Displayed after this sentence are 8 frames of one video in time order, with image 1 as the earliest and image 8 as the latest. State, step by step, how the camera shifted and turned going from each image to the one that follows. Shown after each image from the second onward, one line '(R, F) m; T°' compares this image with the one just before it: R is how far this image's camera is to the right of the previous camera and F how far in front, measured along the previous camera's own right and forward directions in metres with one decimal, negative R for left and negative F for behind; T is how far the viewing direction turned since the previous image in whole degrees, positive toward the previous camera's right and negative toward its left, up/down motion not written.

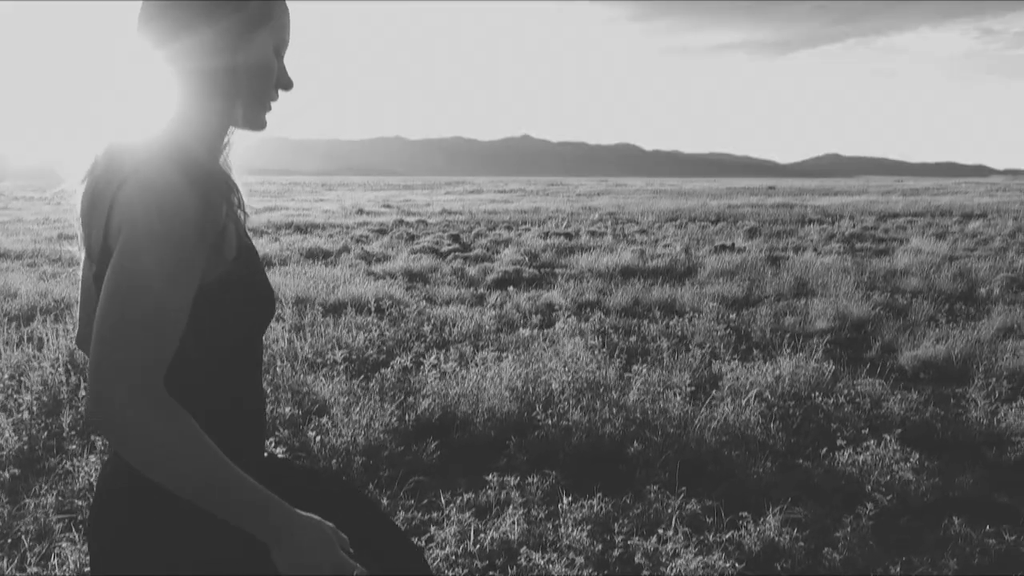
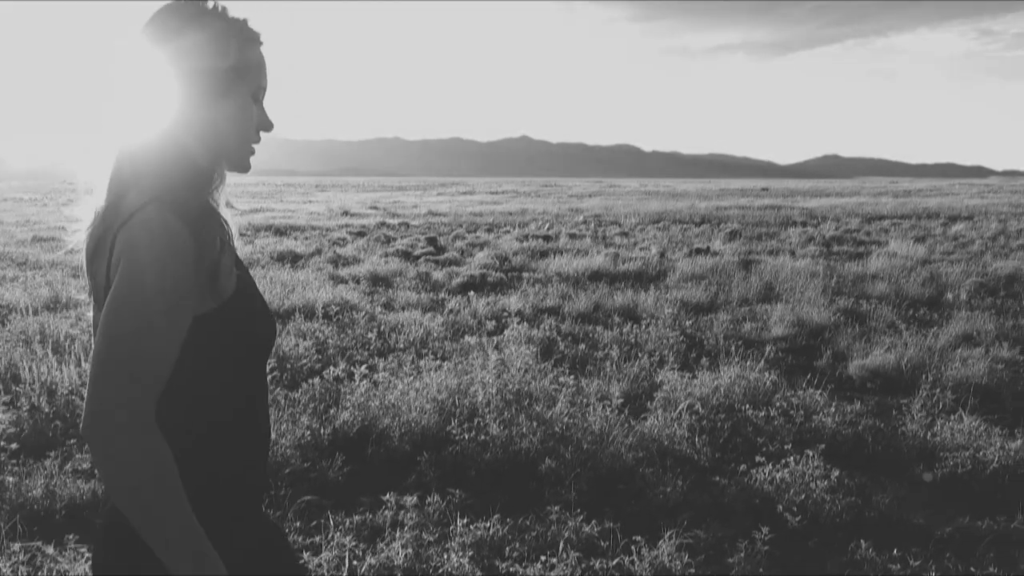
(+0.7, +0.2) m; 0°
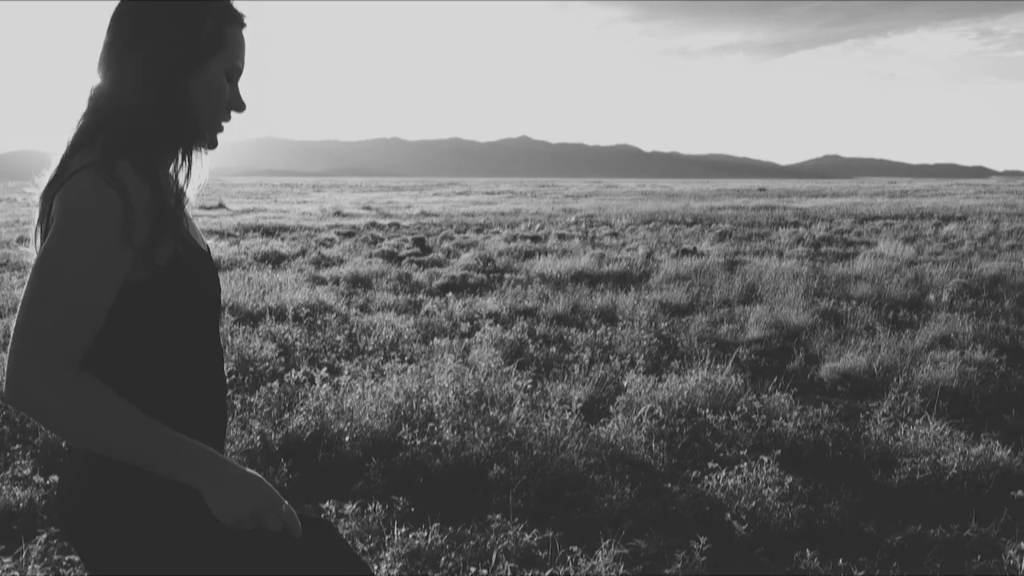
(+0.4, +0.1) m; 0°
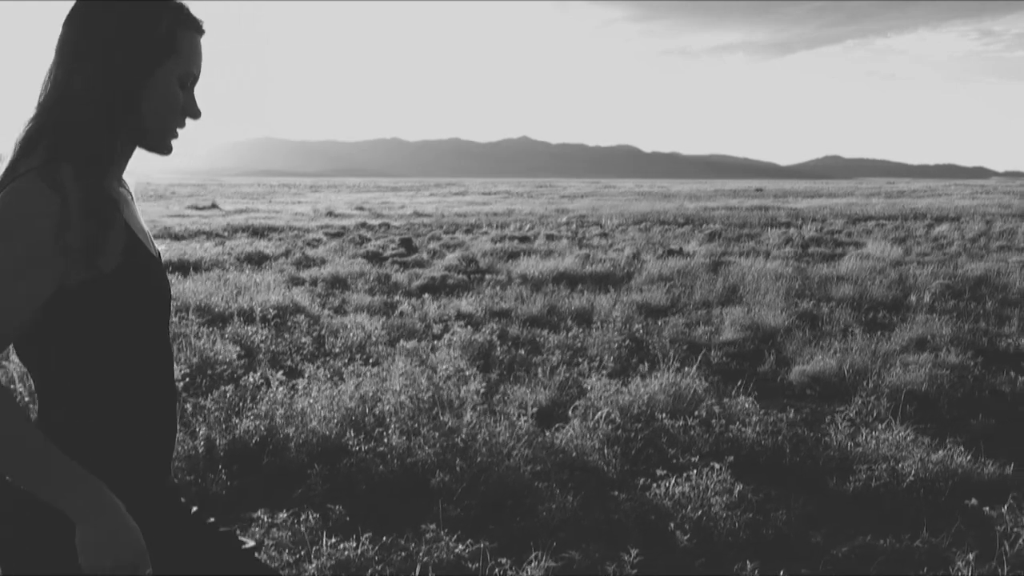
(+0.4, +0.1) m; 0°
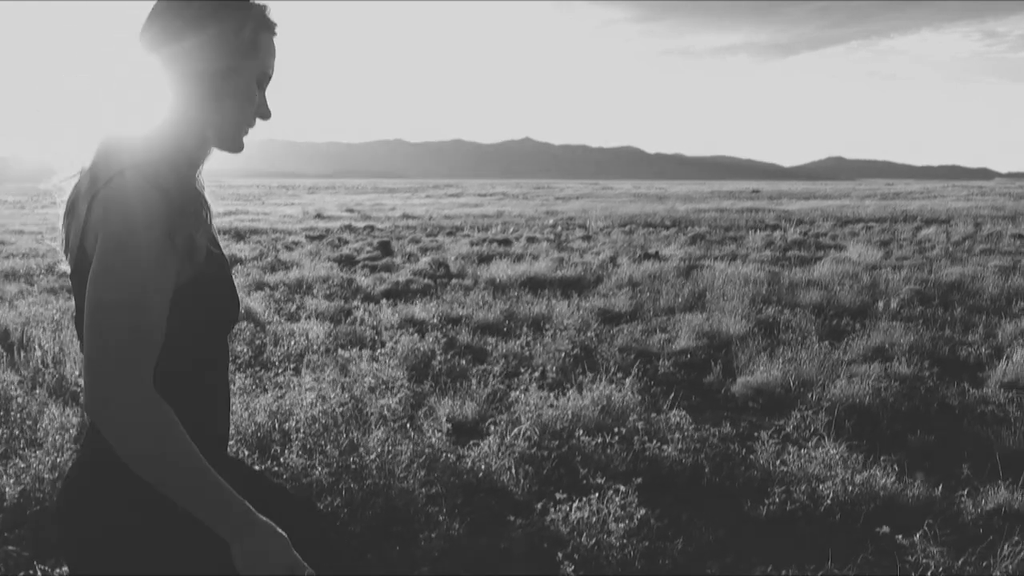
(+0.8, +0.3) m; 0°
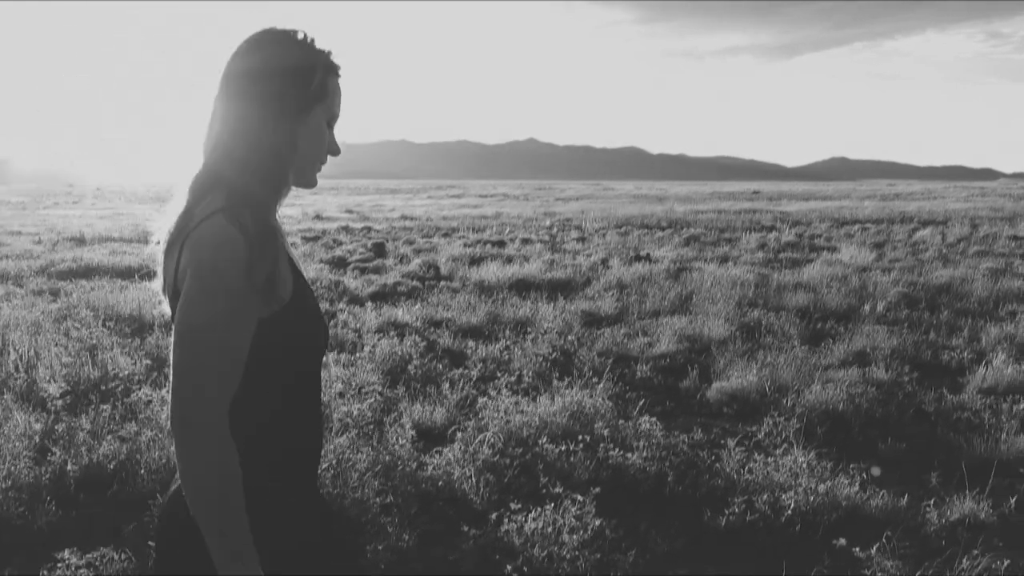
(+0.3, +0.1) m; 0°
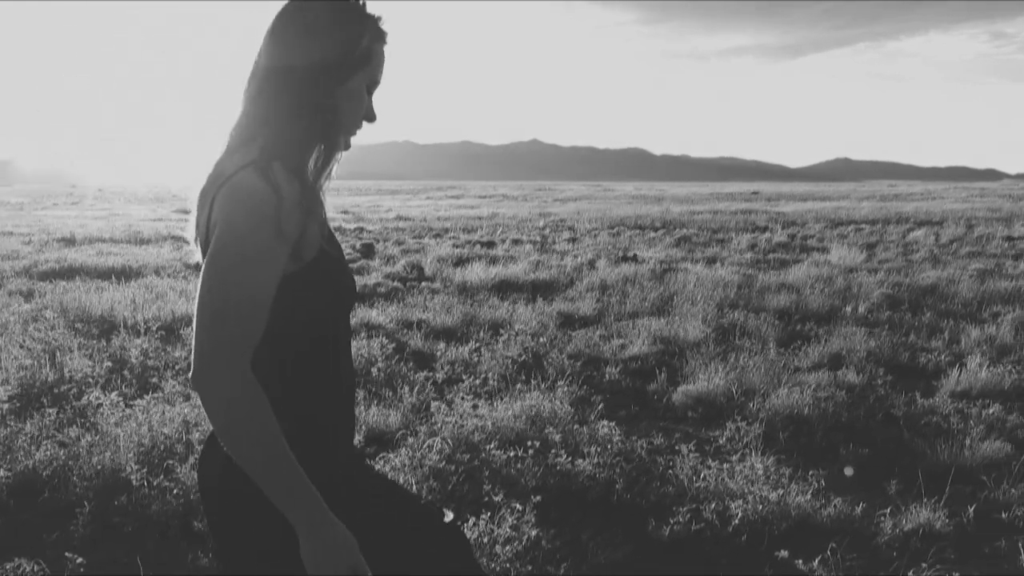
(+0.4, +0.2) m; 0°
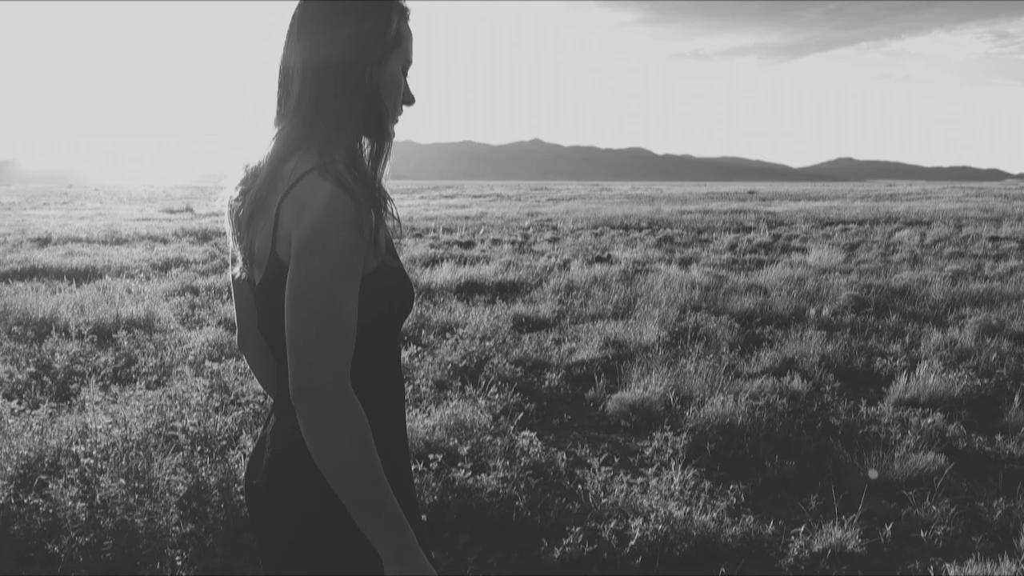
(+0.7, +0.3) m; 0°
